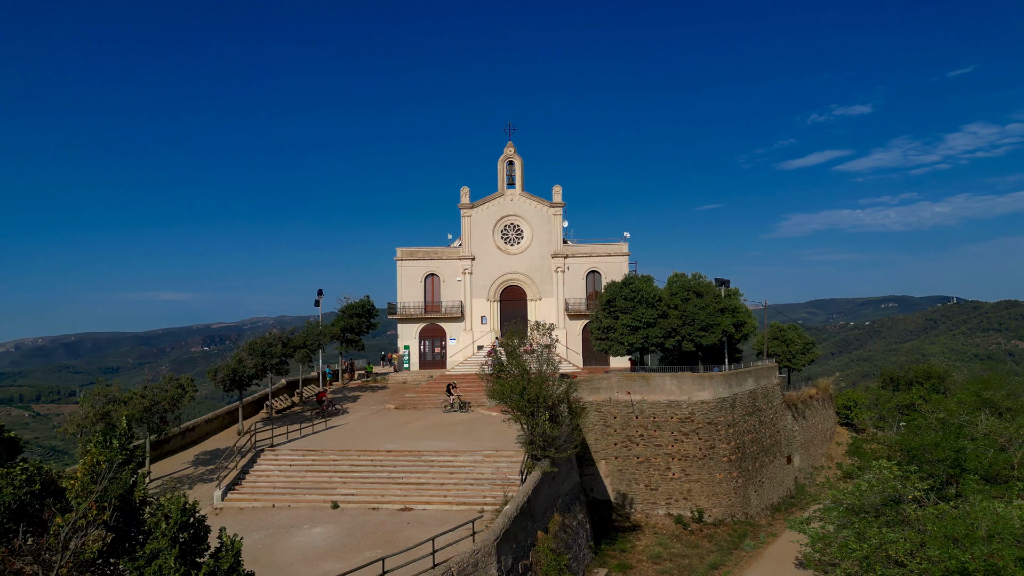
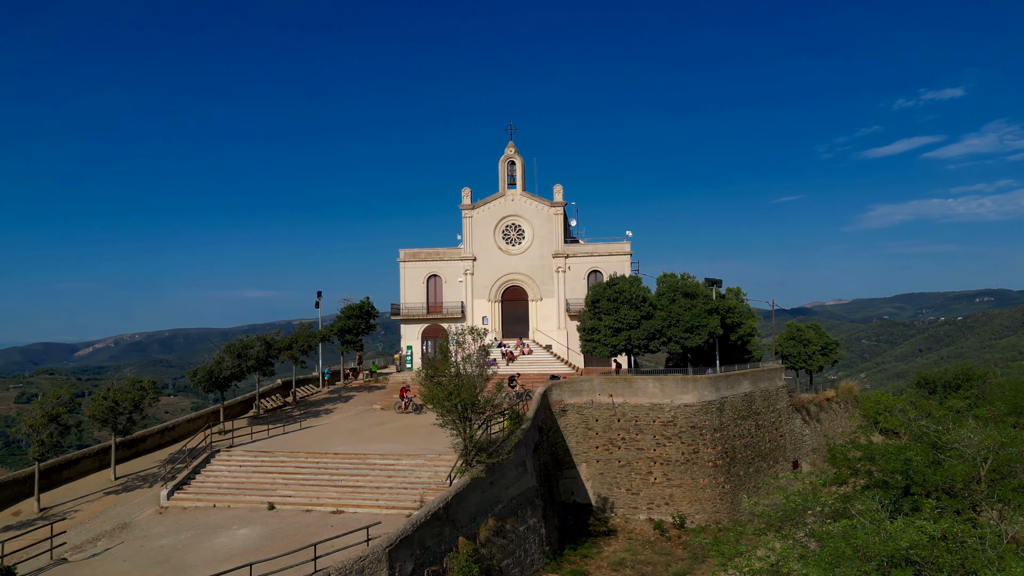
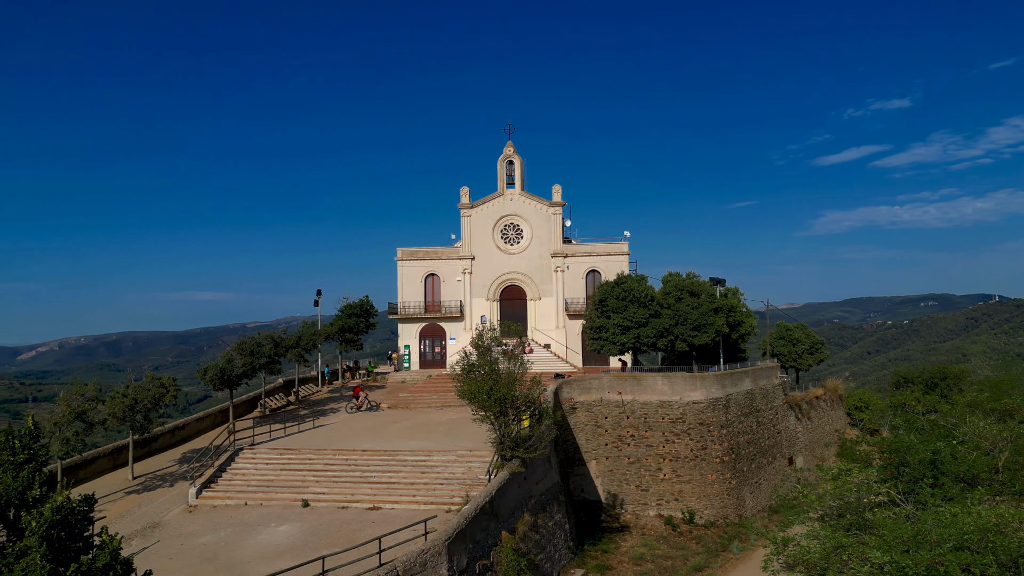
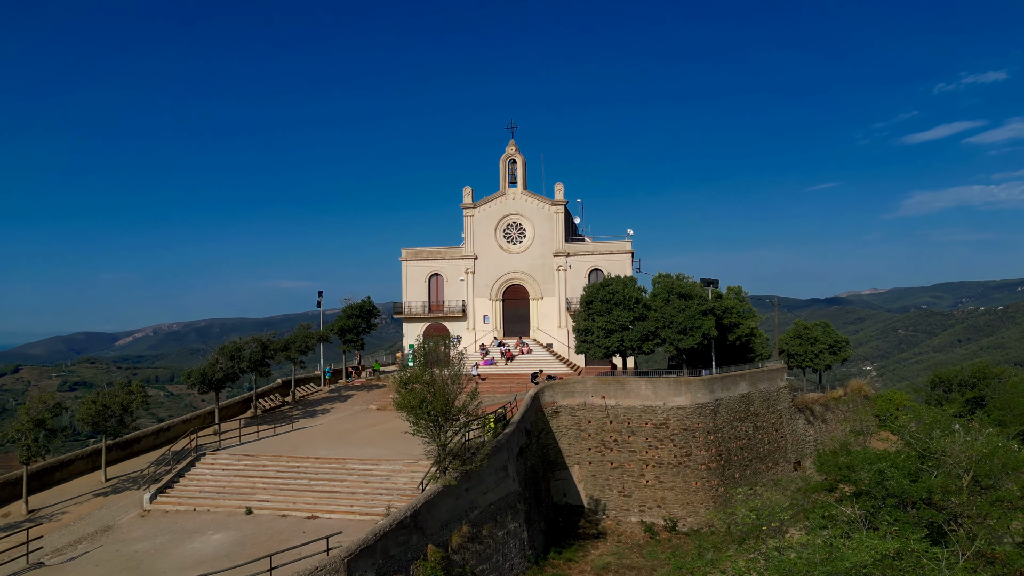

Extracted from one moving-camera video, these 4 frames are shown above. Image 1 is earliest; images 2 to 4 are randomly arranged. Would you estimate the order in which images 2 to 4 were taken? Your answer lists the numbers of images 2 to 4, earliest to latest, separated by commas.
3, 2, 4
